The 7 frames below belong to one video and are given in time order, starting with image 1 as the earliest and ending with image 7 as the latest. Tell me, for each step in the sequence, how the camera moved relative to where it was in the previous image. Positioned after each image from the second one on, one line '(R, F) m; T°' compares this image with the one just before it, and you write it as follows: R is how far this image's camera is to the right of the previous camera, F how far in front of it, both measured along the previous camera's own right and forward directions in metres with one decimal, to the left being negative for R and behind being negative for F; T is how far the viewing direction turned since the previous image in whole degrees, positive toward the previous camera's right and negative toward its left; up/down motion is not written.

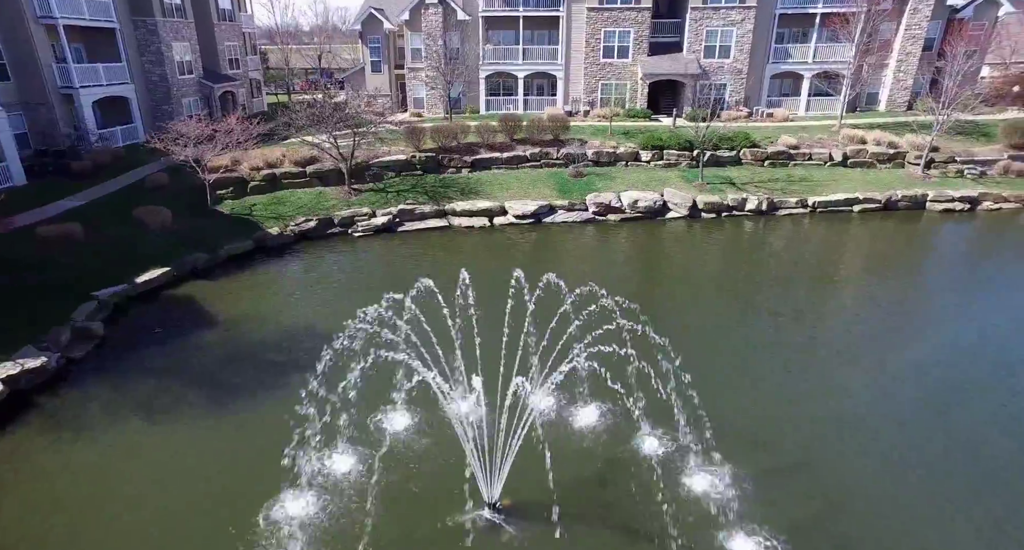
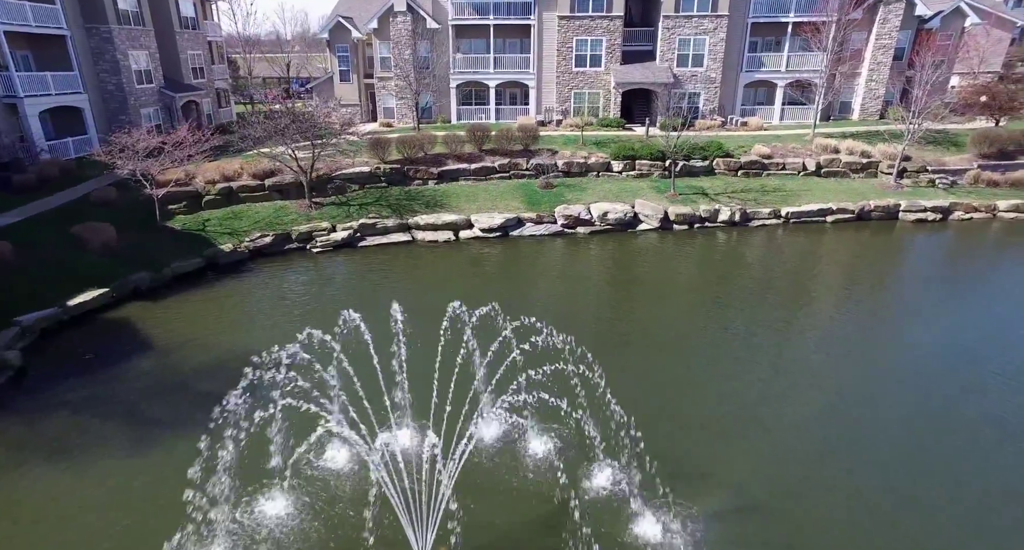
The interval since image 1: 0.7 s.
(+0.6, +0.6) m; +1°
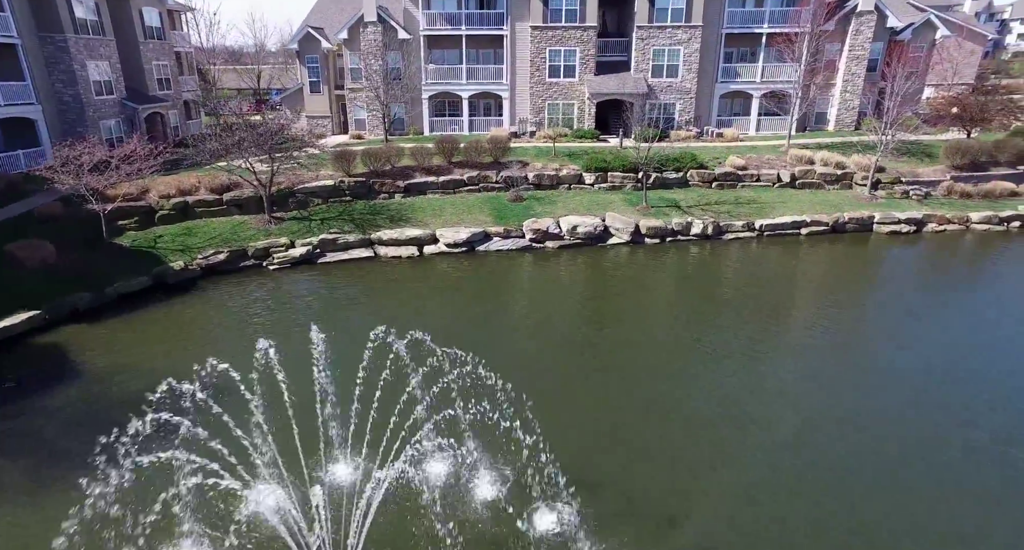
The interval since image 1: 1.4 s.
(+0.7, +0.6) m; +1°
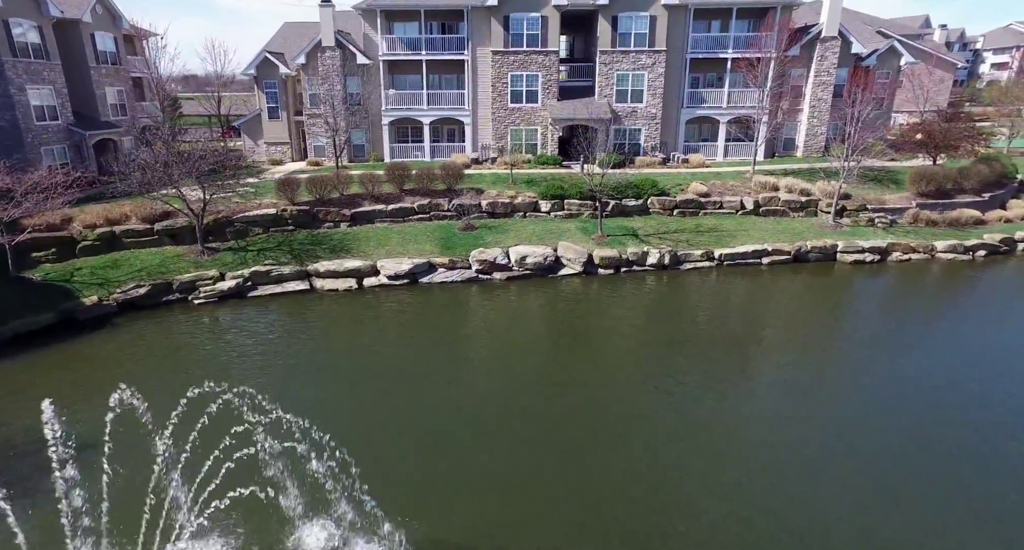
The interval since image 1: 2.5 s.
(+1.5, +0.9) m; +1°
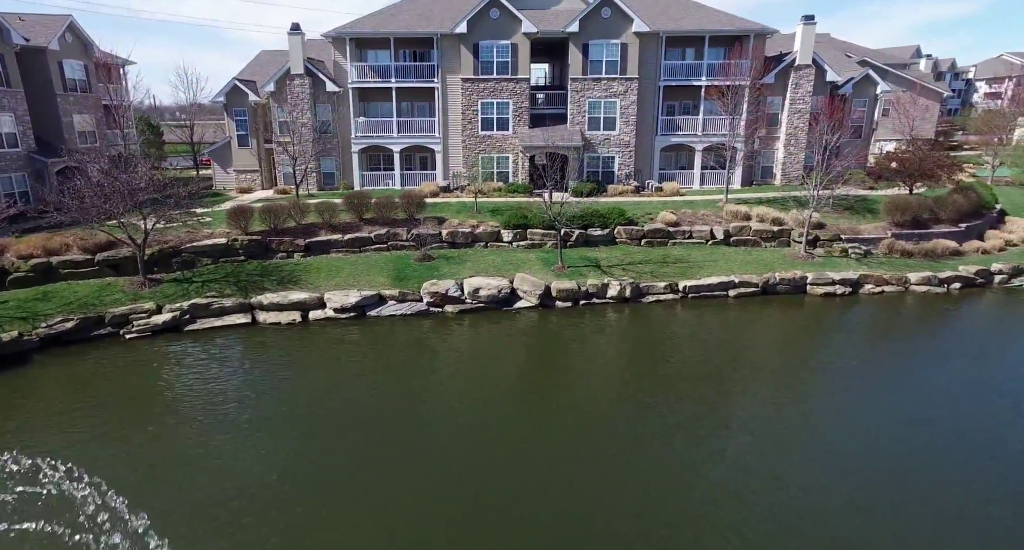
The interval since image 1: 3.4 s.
(+1.5, +0.7) m; 0°
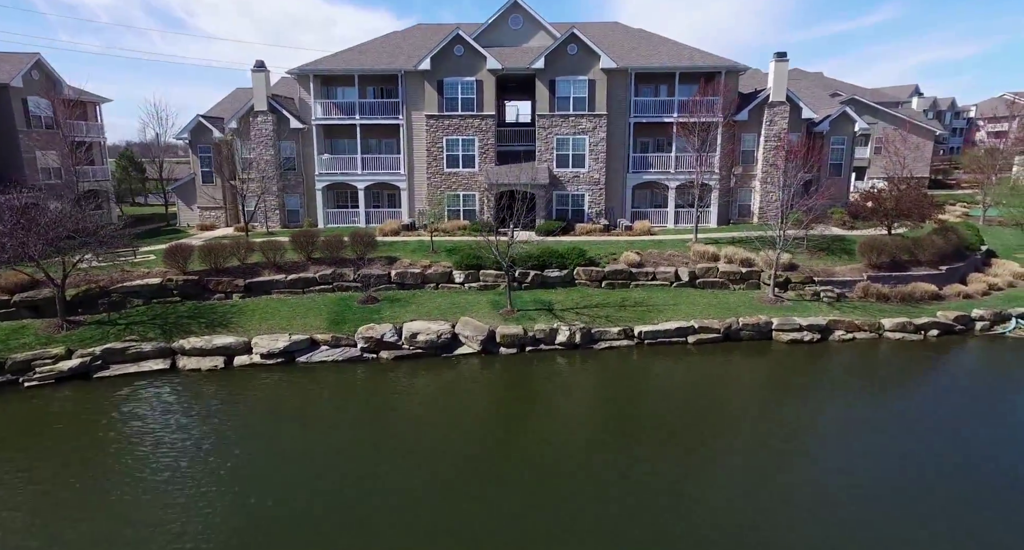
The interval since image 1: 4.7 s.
(+1.9, +1.1) m; -1°
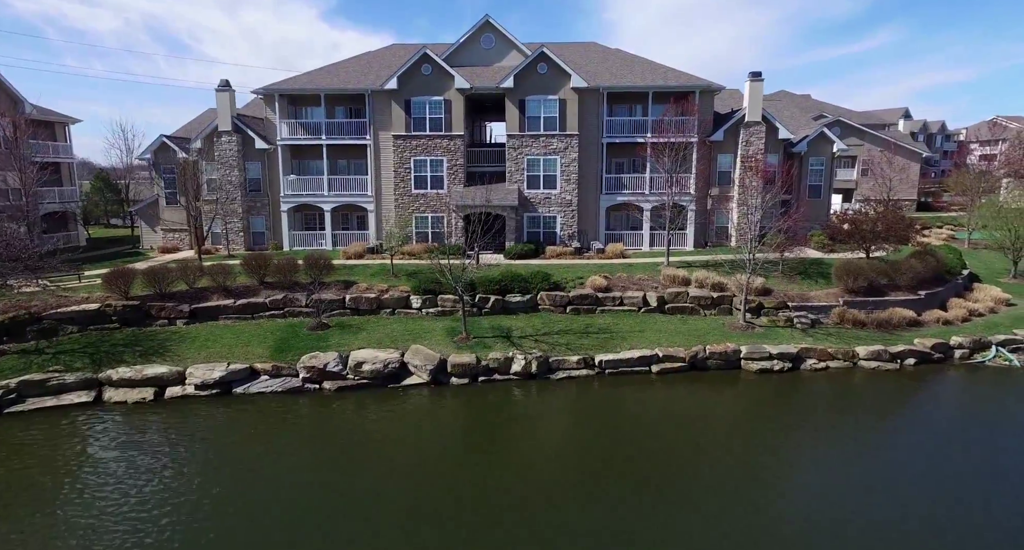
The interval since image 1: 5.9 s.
(+1.3, +0.9) m; 0°
